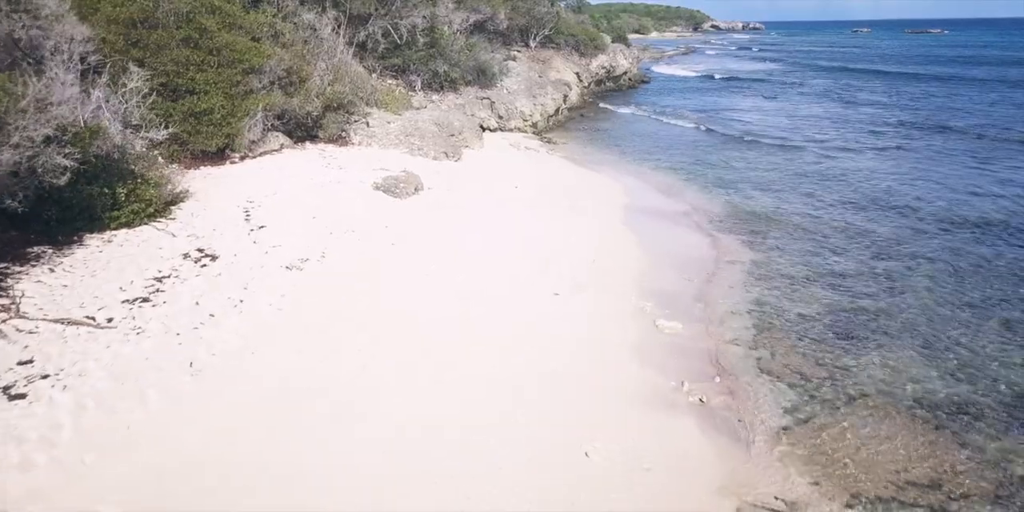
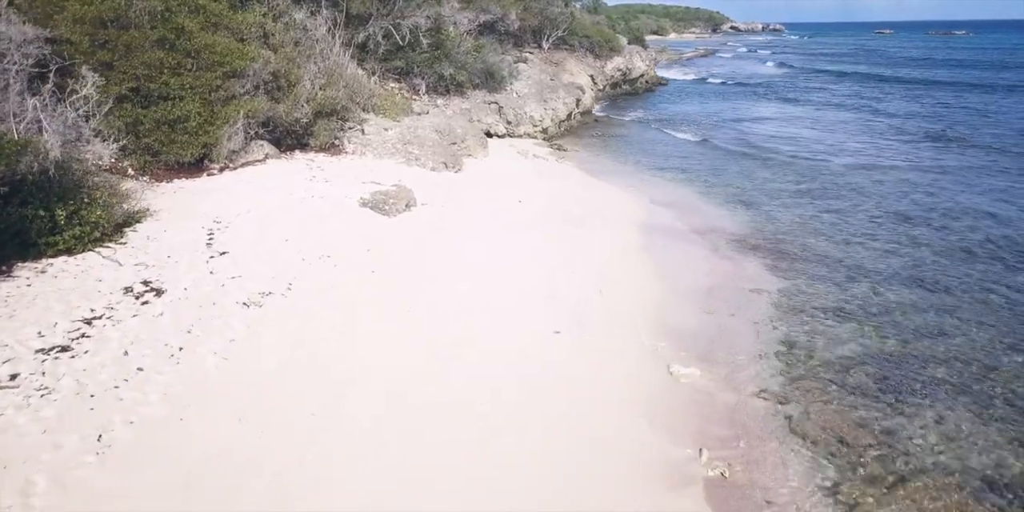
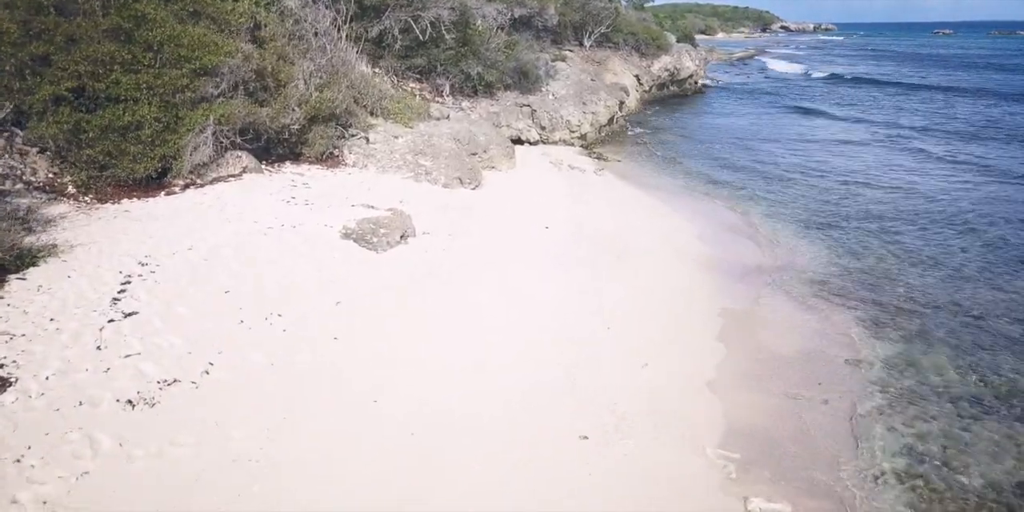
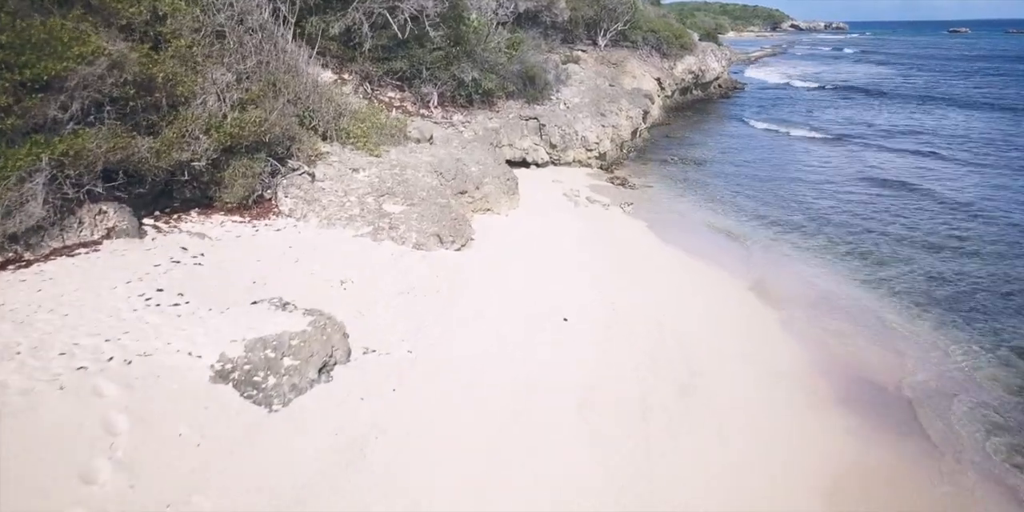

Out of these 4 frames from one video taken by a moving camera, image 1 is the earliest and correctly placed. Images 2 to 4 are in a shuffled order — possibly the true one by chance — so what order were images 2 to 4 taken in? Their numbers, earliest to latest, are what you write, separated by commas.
2, 3, 4
